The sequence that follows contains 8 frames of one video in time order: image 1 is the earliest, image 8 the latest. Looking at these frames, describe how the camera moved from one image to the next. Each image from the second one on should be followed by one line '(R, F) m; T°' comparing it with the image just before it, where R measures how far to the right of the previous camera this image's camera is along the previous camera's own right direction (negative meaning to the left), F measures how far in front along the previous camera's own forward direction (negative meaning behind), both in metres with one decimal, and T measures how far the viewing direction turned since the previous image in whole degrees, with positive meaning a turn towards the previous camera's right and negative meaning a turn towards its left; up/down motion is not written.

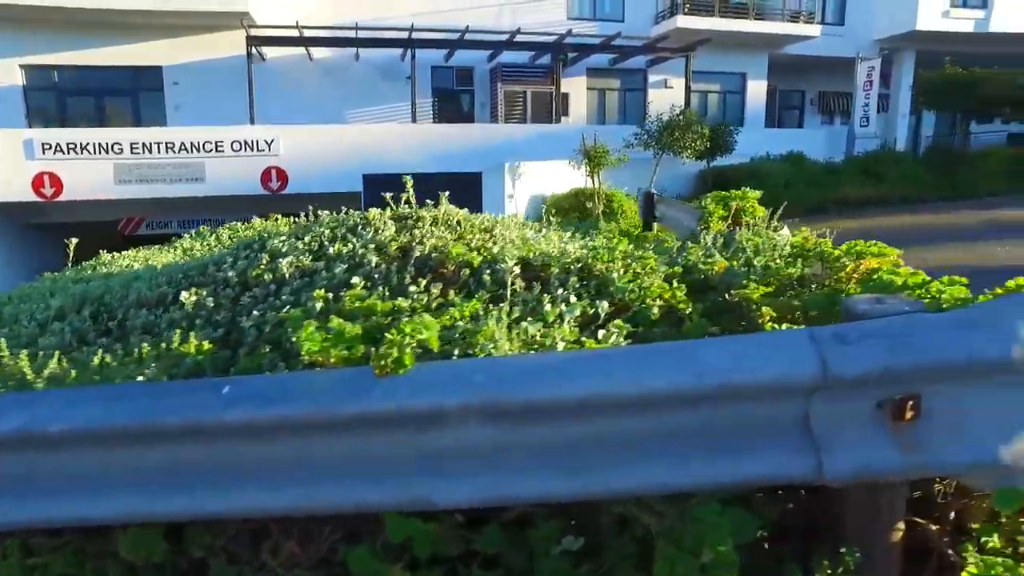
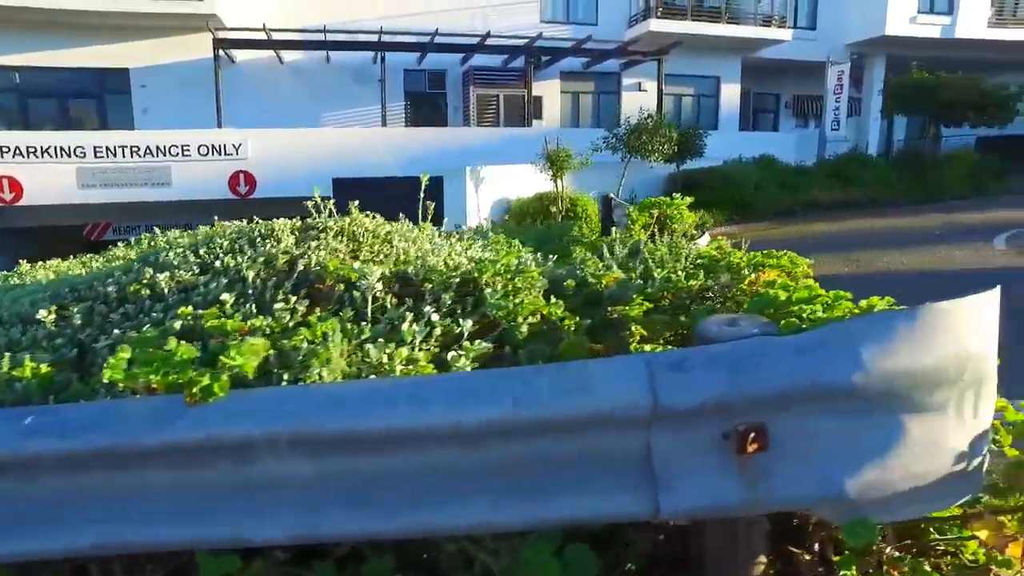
(+0.4, +0.1) m; +1°
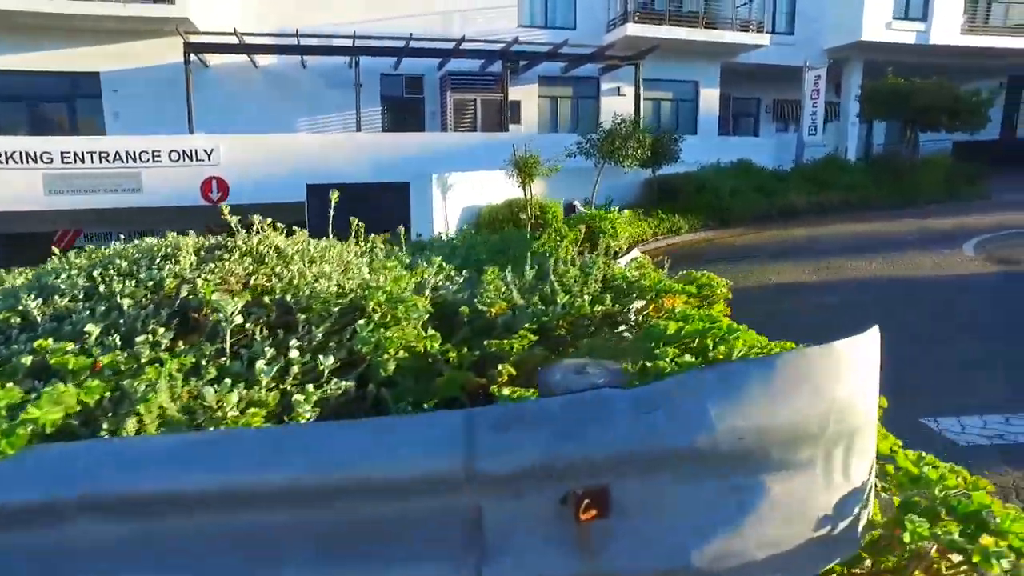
(+0.4, +0.2) m; +1°
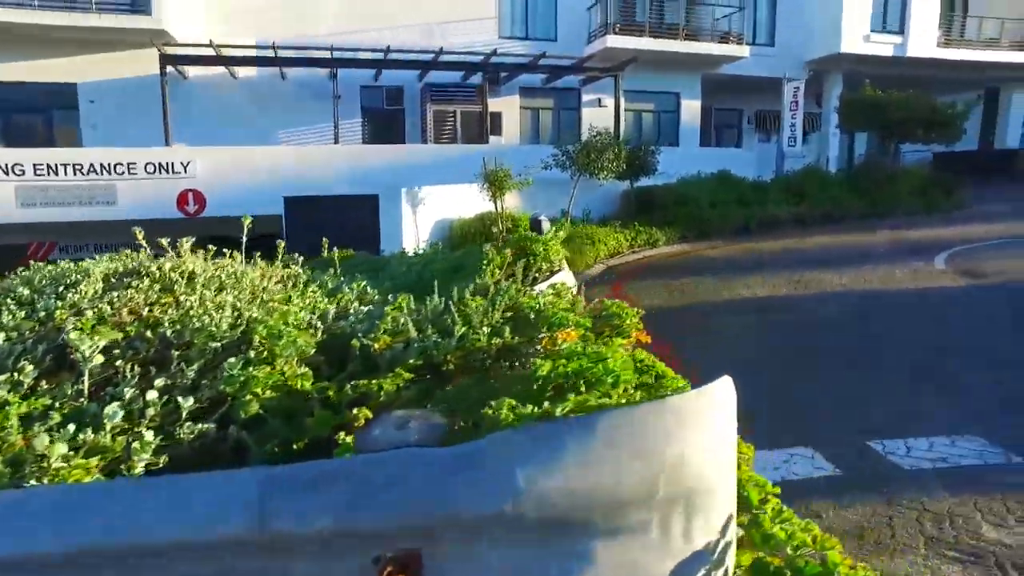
(+0.4, +0.1) m; +1°
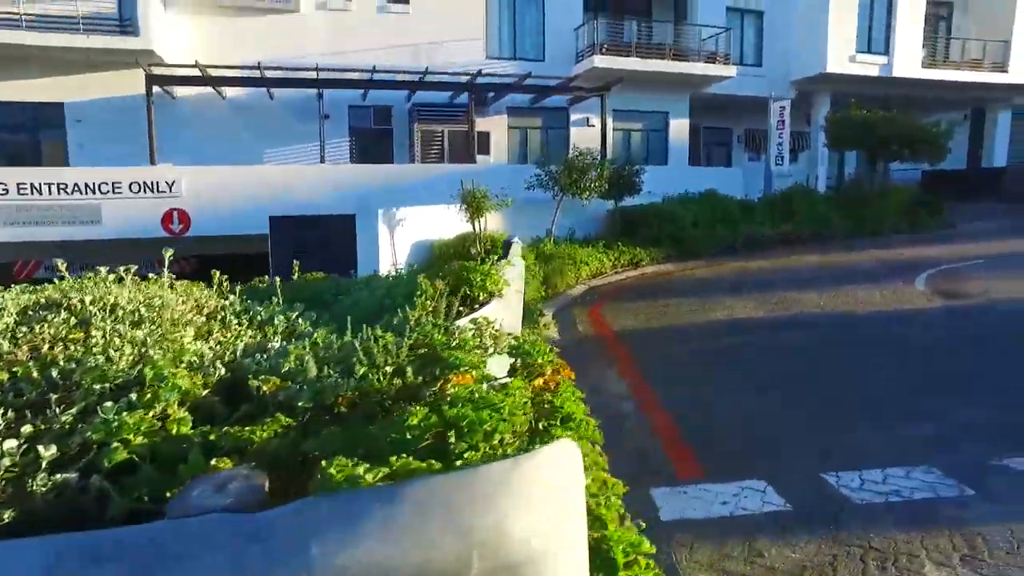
(+0.4, +0.1) m; 0°
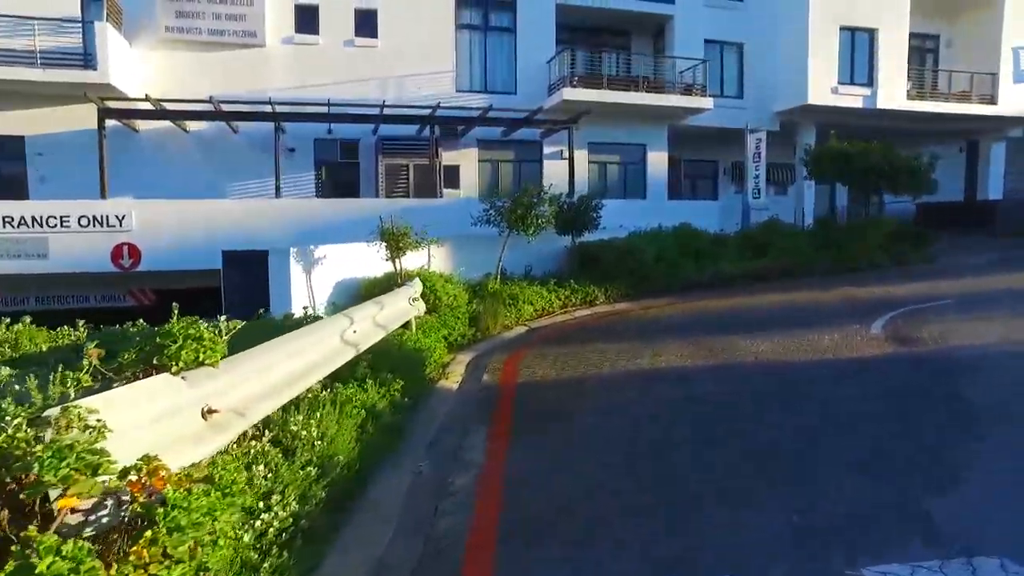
(+1.6, +0.7) m; -1°
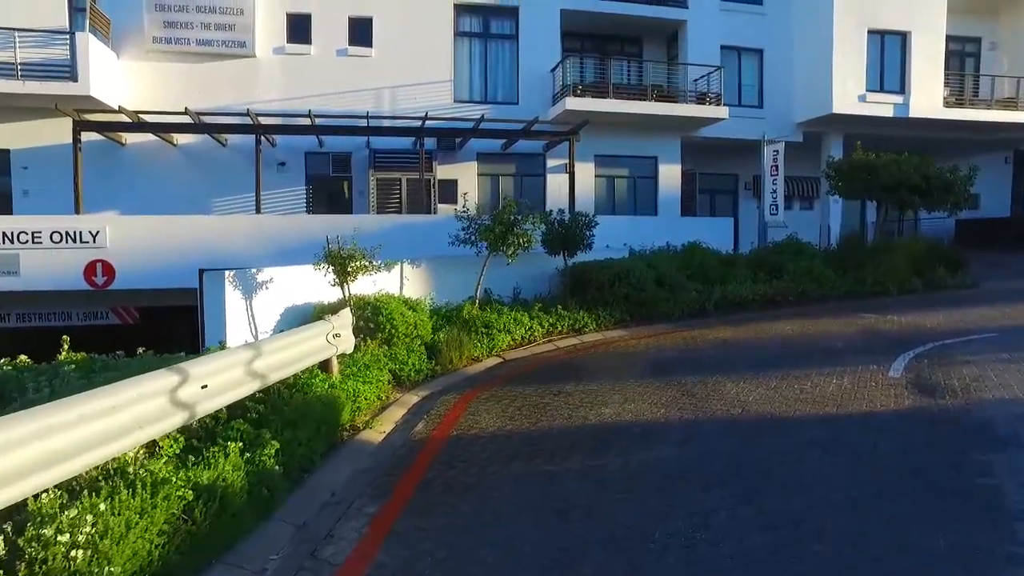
(+1.1, +1.3) m; -3°
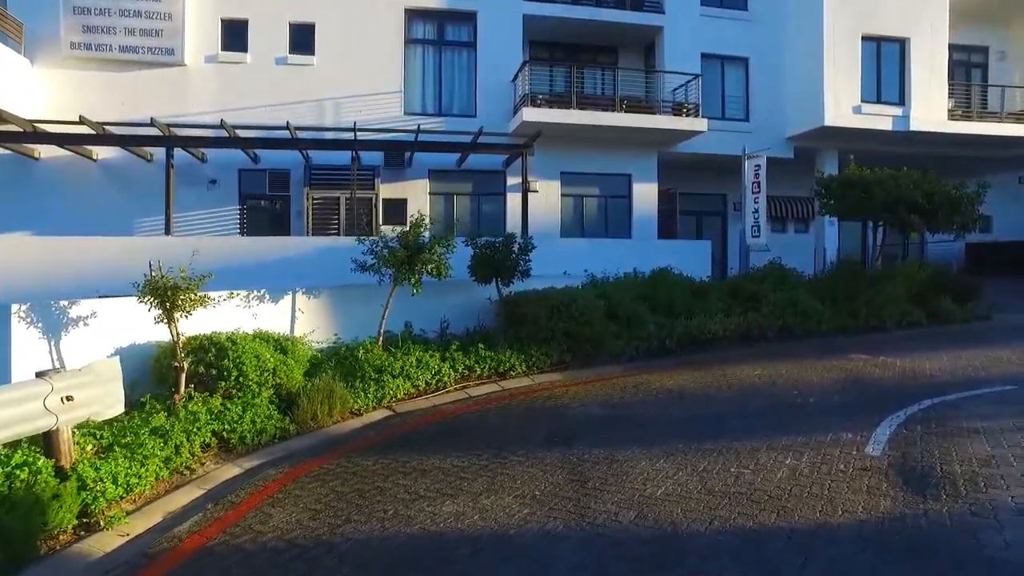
(+1.7, +2.1) m; -1°
